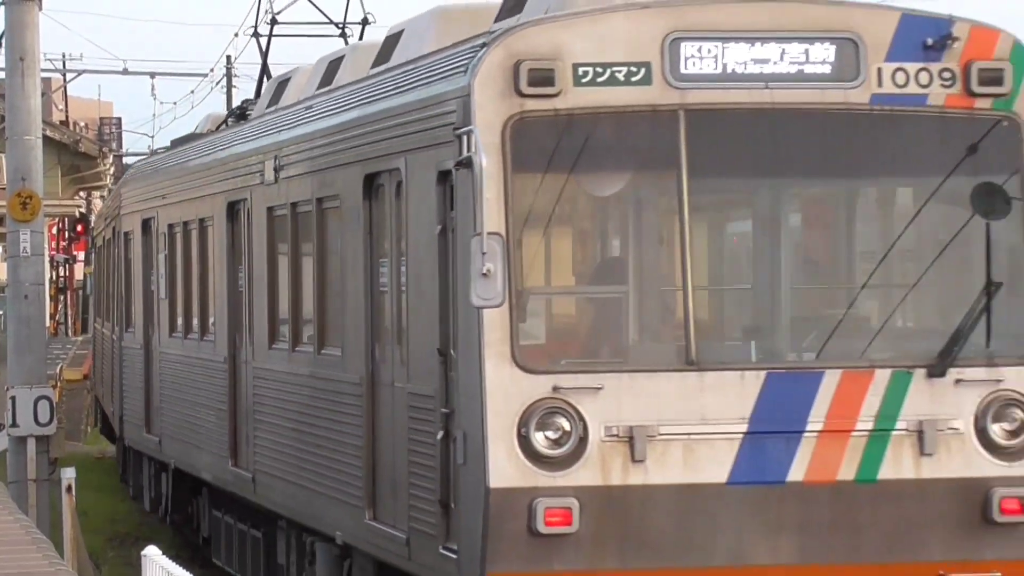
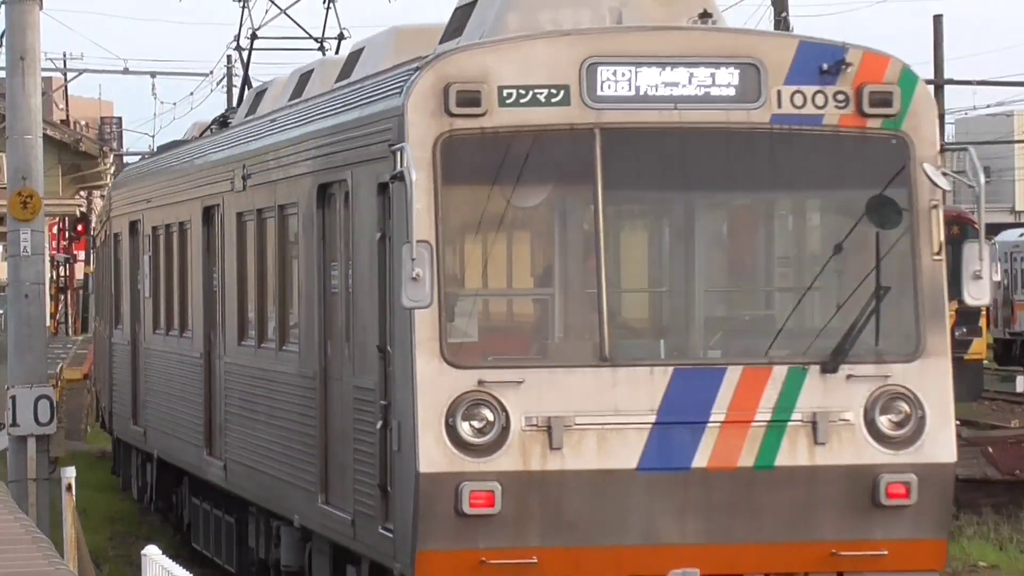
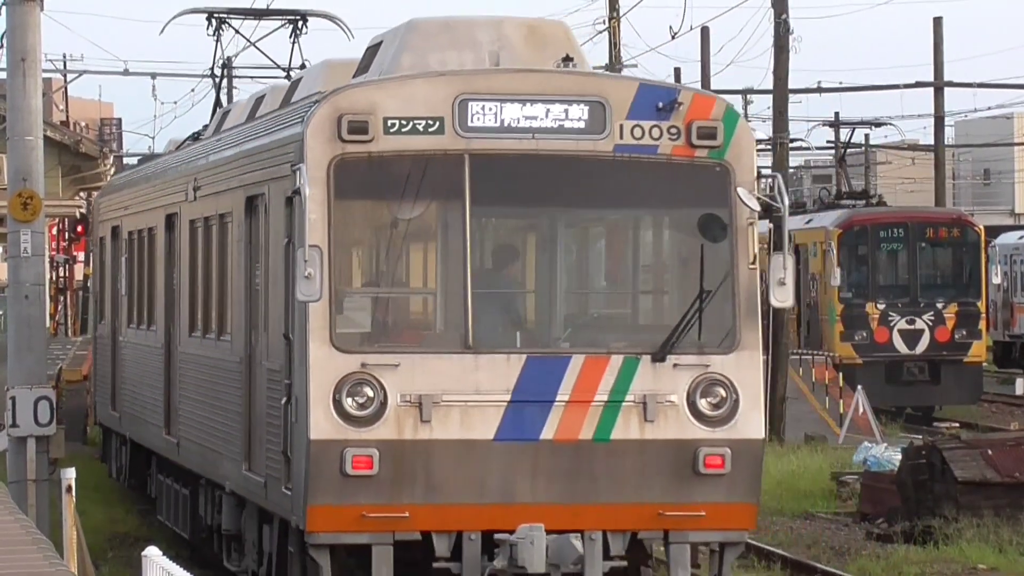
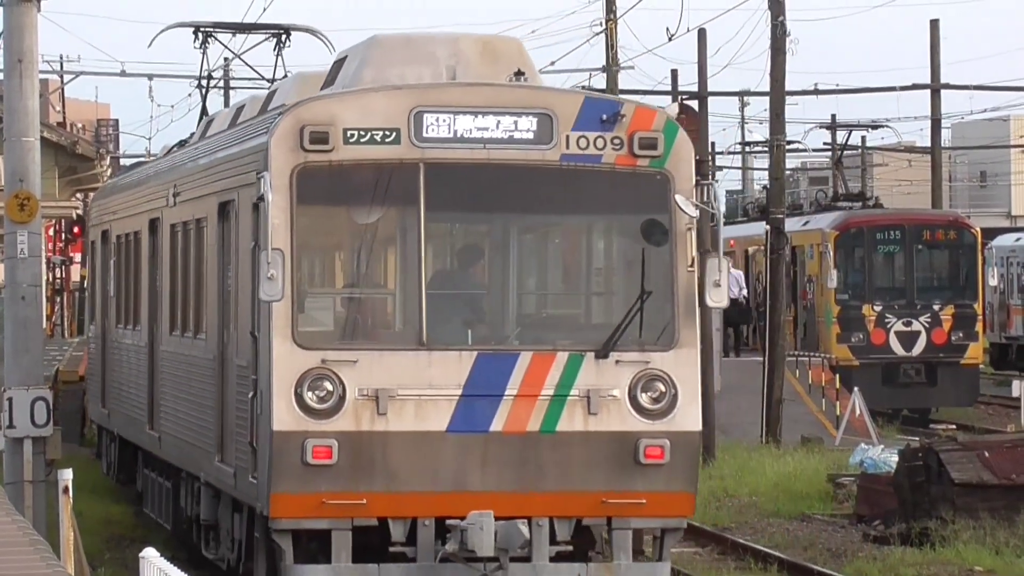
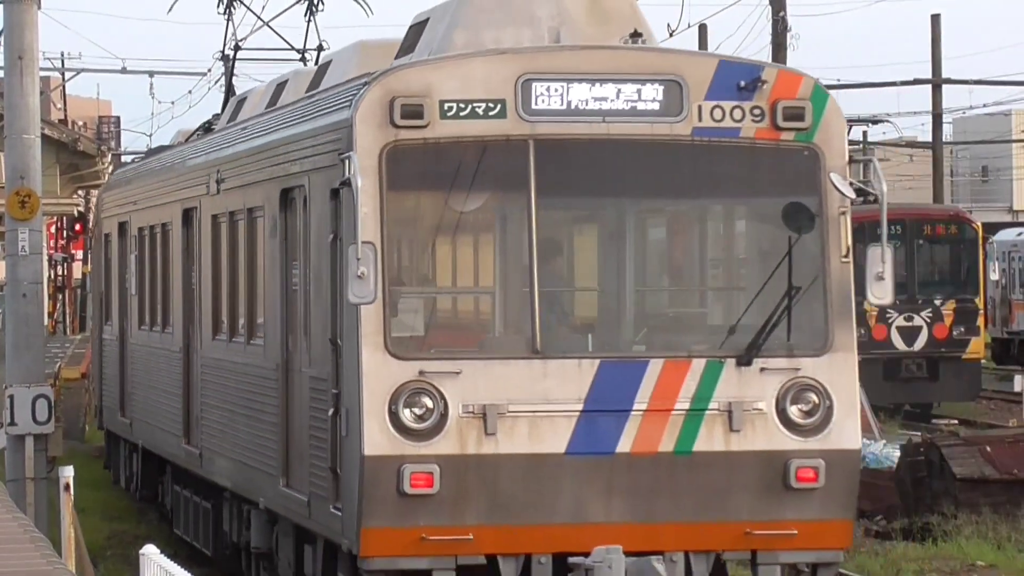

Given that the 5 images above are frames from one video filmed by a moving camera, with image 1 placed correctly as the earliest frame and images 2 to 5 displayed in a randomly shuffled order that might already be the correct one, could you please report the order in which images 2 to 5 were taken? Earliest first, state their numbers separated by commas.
2, 5, 3, 4
